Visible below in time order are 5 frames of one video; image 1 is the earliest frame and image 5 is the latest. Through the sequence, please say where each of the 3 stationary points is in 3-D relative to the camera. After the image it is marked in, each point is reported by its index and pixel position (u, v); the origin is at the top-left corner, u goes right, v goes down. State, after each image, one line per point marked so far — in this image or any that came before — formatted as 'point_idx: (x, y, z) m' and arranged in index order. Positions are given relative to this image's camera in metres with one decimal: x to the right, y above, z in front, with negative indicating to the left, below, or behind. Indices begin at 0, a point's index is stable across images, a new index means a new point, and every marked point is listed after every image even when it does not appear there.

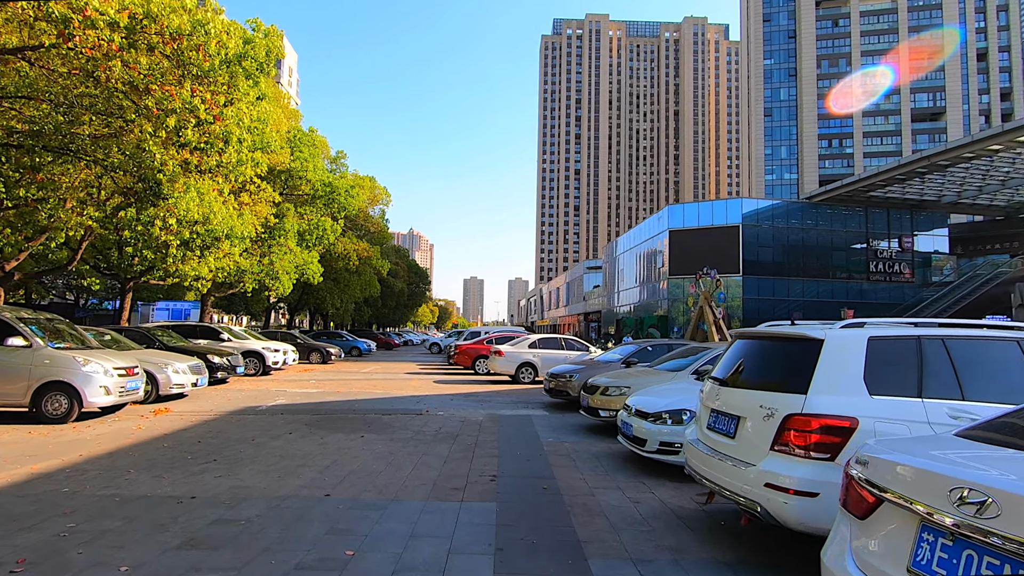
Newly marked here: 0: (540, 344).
0: (+1.0, -1.9, +20.0) m
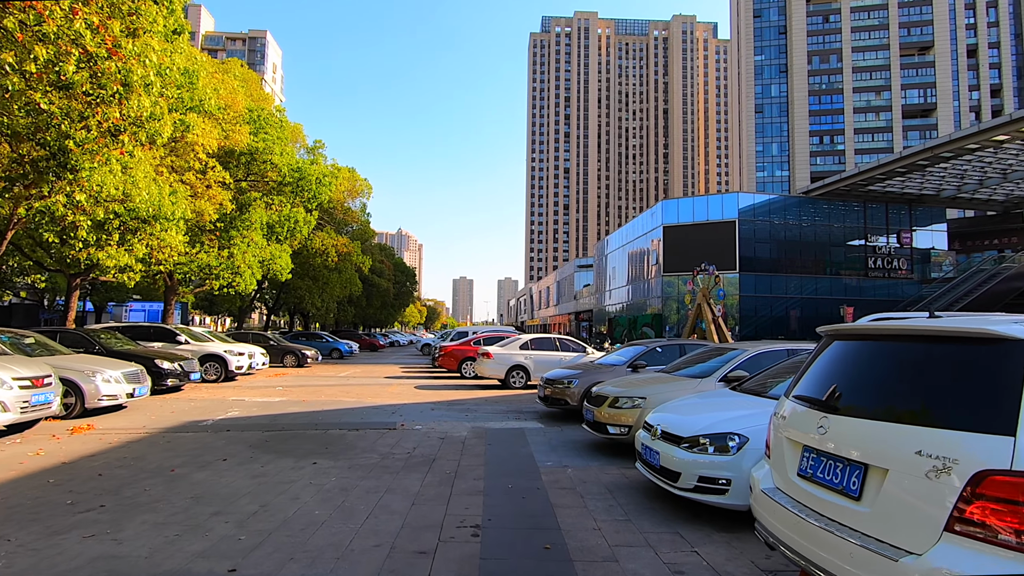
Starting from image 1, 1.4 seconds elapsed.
0: (+0.6, -1.8, +18.1) m
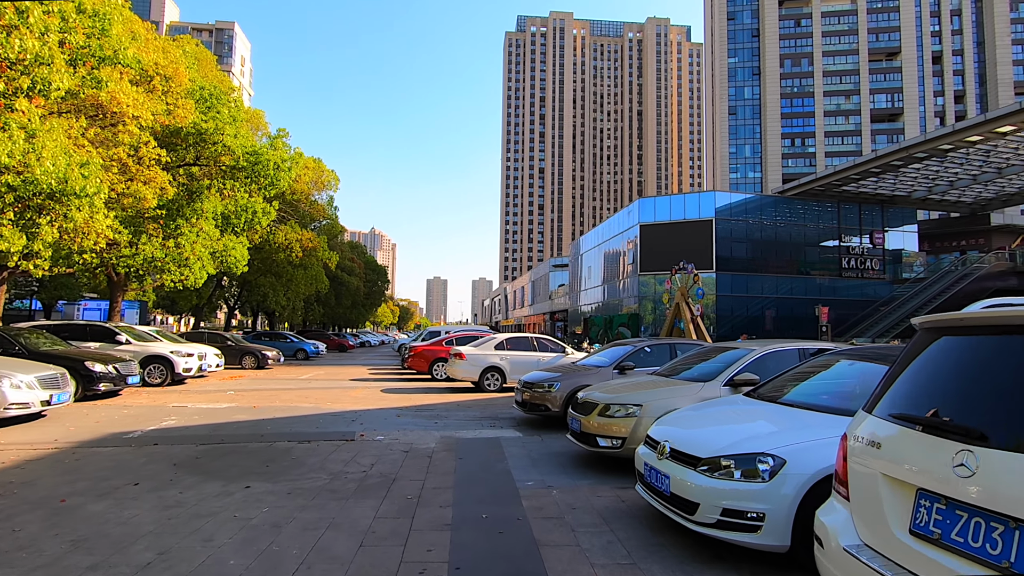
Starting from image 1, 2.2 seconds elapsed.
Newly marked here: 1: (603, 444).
0: (-0.1, -1.7, +16.9) m
1: (+1.1, -1.9, +7.3) m
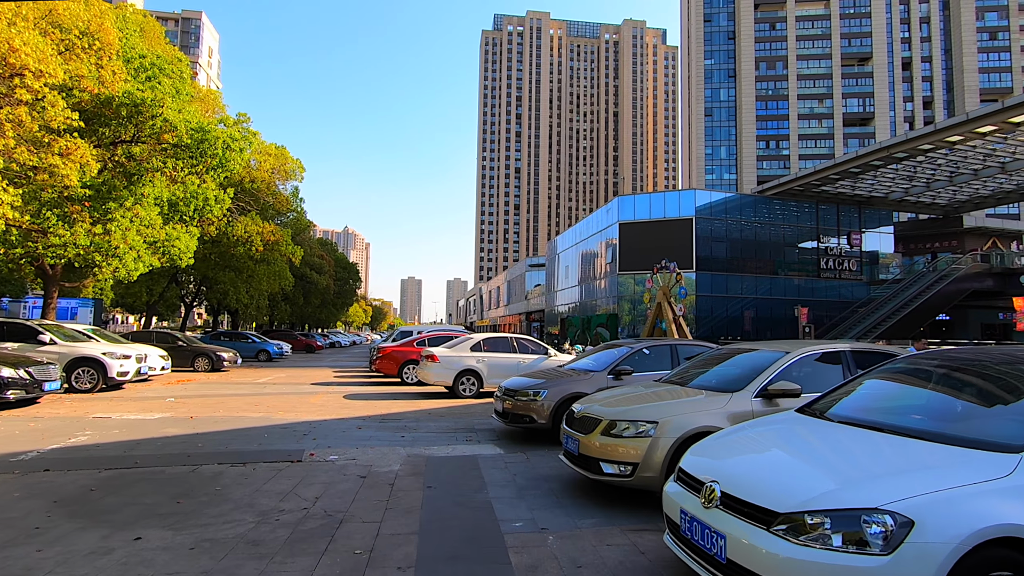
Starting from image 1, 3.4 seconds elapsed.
0: (-0.7, -1.5, +15.4) m
1: (+1.0, -1.8, +5.8) m
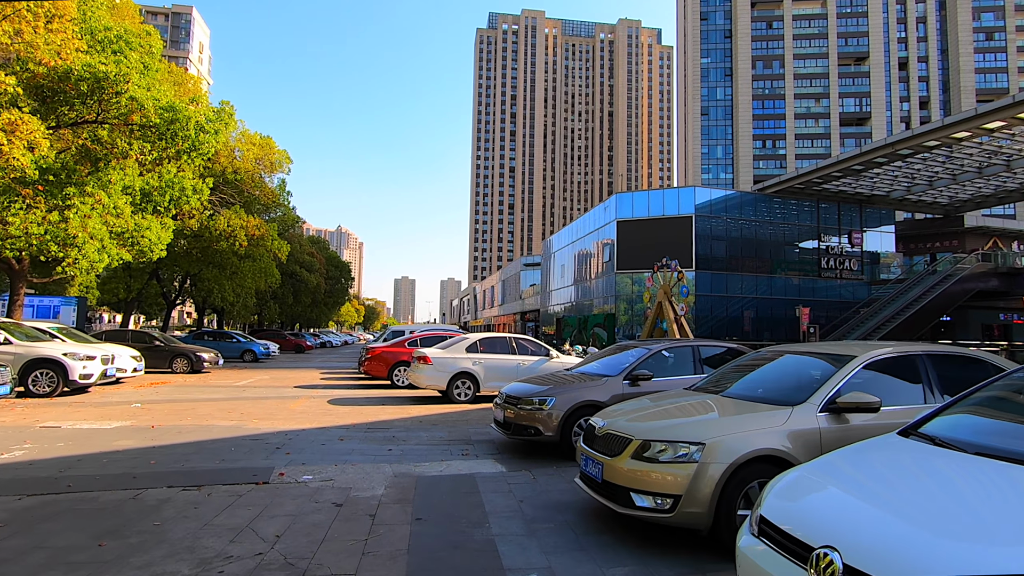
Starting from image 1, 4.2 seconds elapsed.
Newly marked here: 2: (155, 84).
0: (-0.7, -1.4, +14.3) m
1: (+1.0, -1.7, +4.7) m
2: (-9.0, +5.1, +14.9) m
